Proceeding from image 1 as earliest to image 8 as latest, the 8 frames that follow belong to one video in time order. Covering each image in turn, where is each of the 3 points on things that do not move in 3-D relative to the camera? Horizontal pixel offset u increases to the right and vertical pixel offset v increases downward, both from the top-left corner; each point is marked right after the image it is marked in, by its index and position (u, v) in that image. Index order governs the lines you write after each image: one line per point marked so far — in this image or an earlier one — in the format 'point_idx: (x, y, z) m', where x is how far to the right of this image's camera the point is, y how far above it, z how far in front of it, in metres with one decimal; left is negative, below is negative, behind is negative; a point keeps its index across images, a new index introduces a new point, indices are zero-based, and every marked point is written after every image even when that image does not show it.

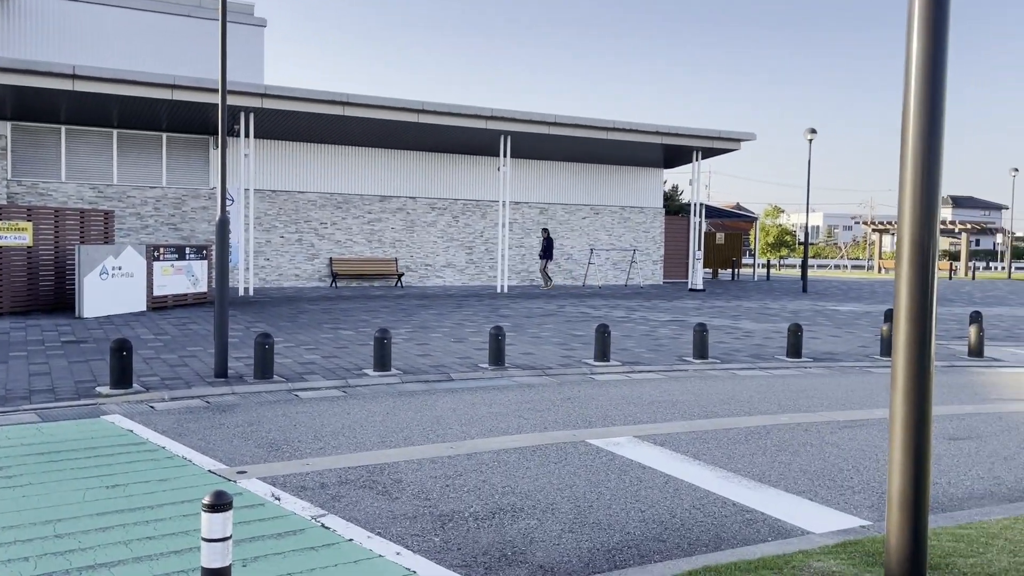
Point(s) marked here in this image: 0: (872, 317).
0: (+8.1, -0.6, +19.1) m
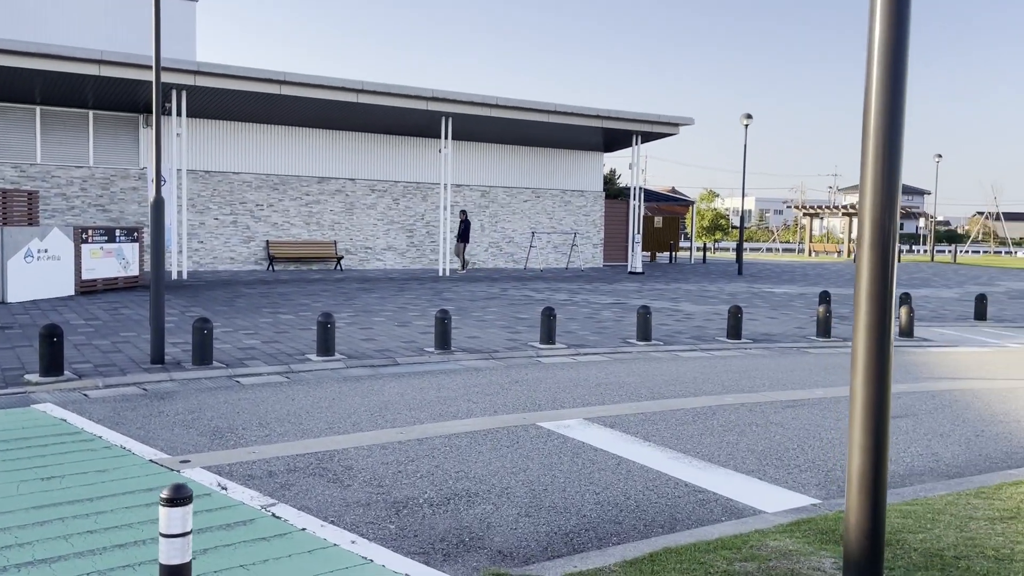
0: (+6.8, -0.2, +19.6) m
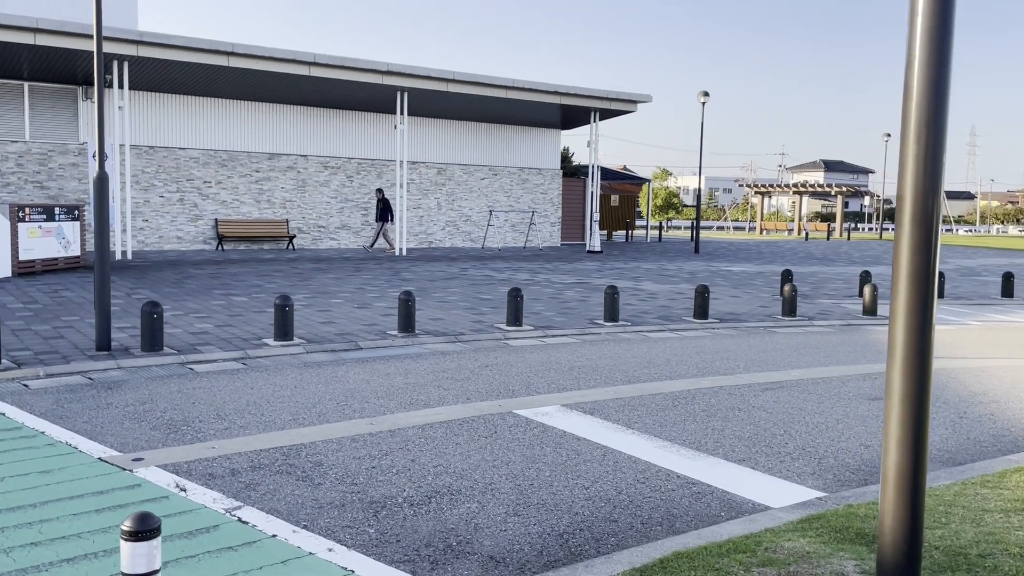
0: (+5.8, +0.3, +19.6) m
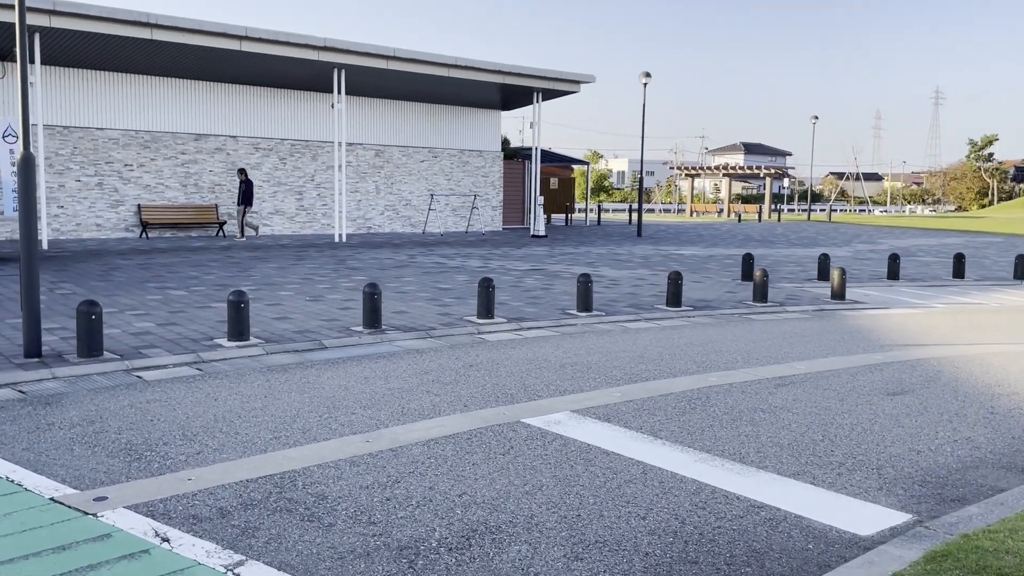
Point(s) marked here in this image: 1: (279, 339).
0: (+4.7, +0.6, +19.4) m
1: (-2.4, -0.5, +8.9) m
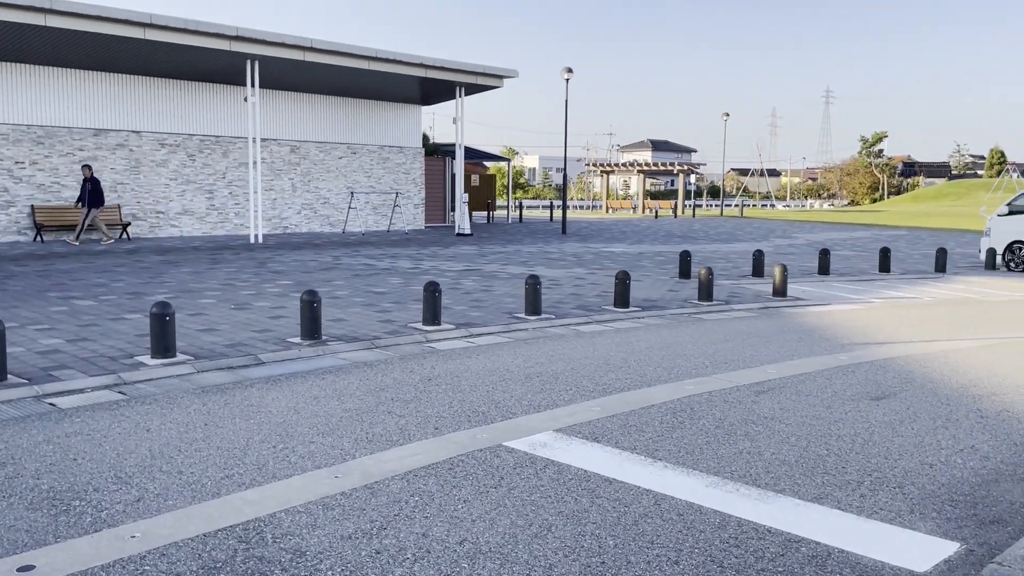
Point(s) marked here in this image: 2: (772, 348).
0: (+3.1, +0.7, +19.2) m
1: (-2.9, -0.6, +8.1) m
2: (+2.7, -0.6, +8.9) m
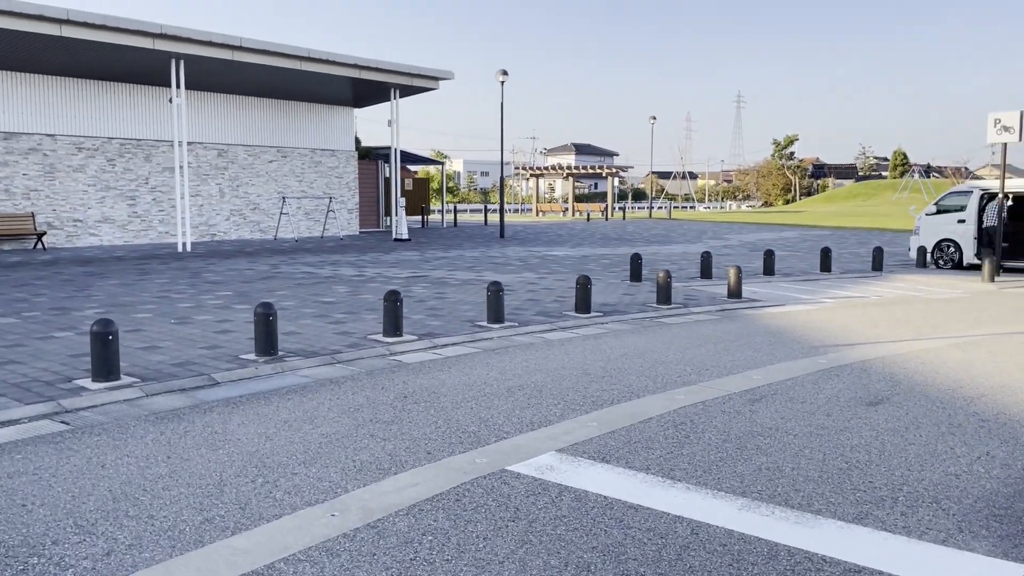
0: (+1.9, +0.6, +19.0) m
1: (-3.1, -0.8, +7.4) m
2: (+2.4, -0.7, +8.7) m
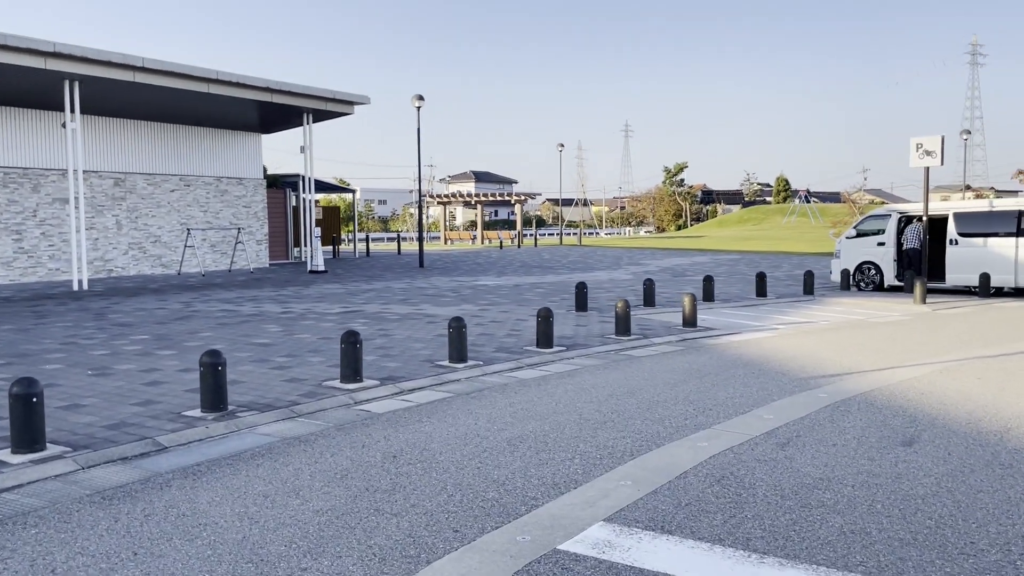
0: (+0.4, -0.1, +18.4) m
1: (-3.1, -1.1, +6.2) m
2: (+2.2, -1.0, +8.2) m
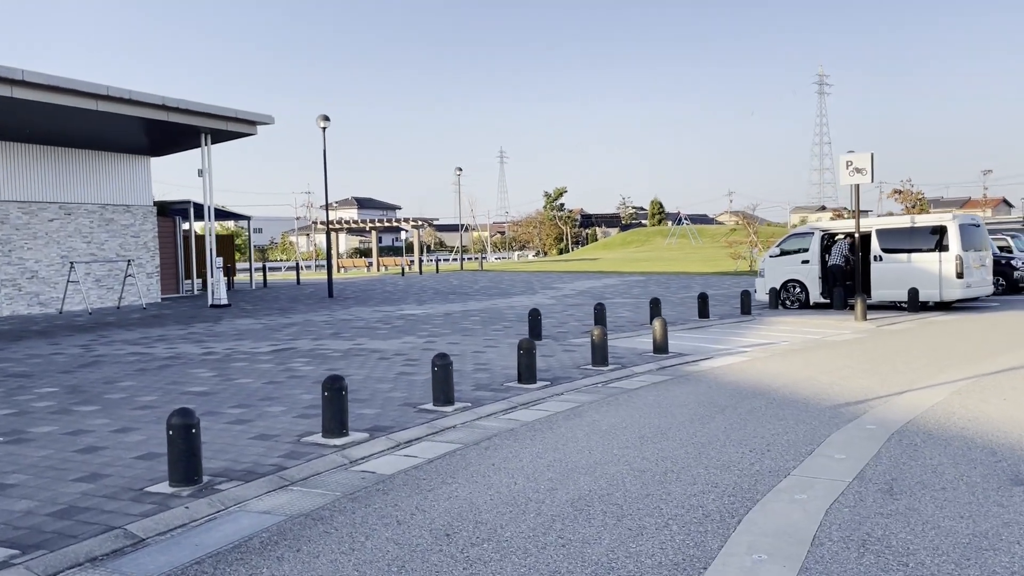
0: (-0.9, -0.6, +17.3) m
1: (-2.7, -1.4, +4.8) m
2: (+2.3, -1.2, +7.5) m
